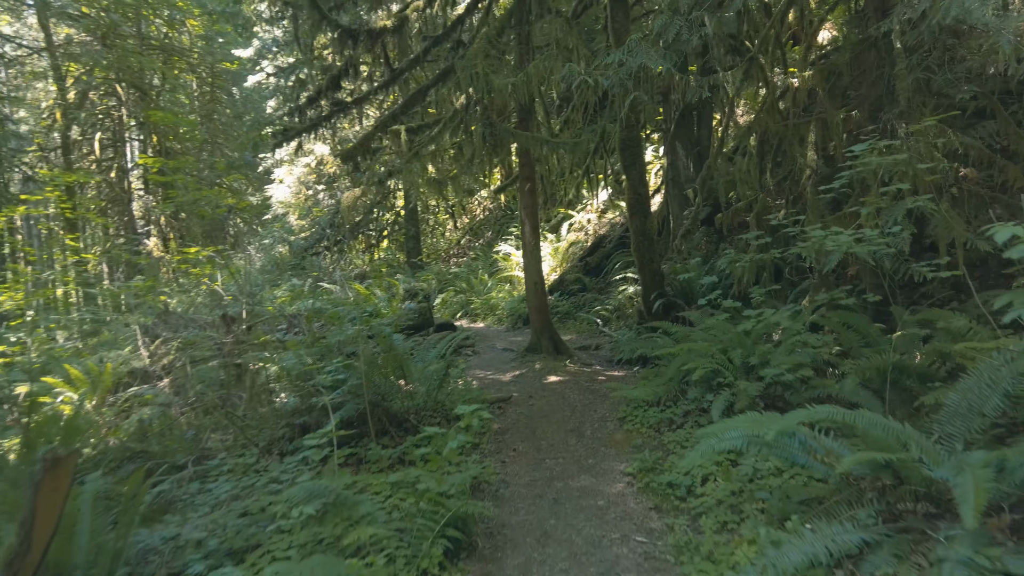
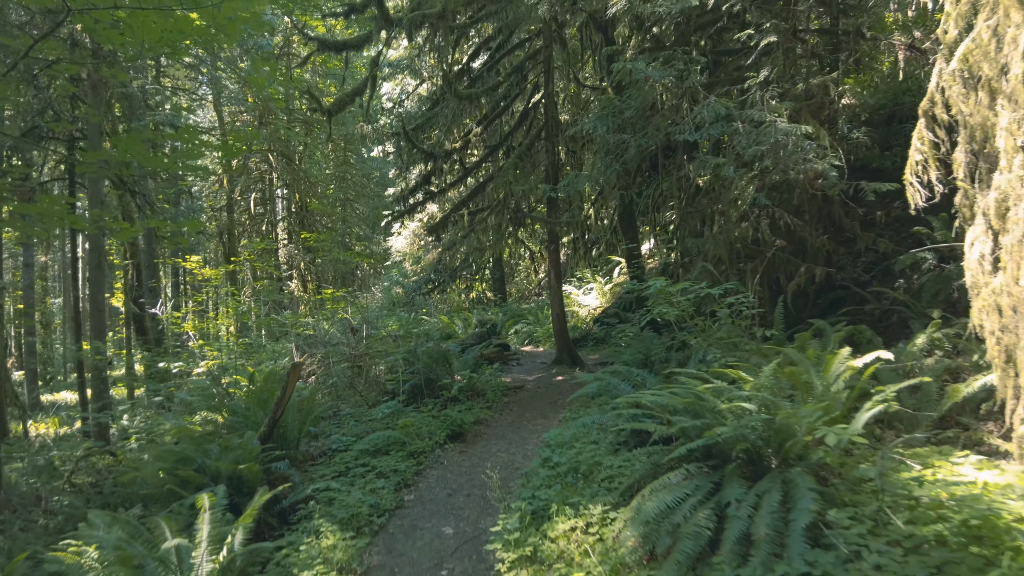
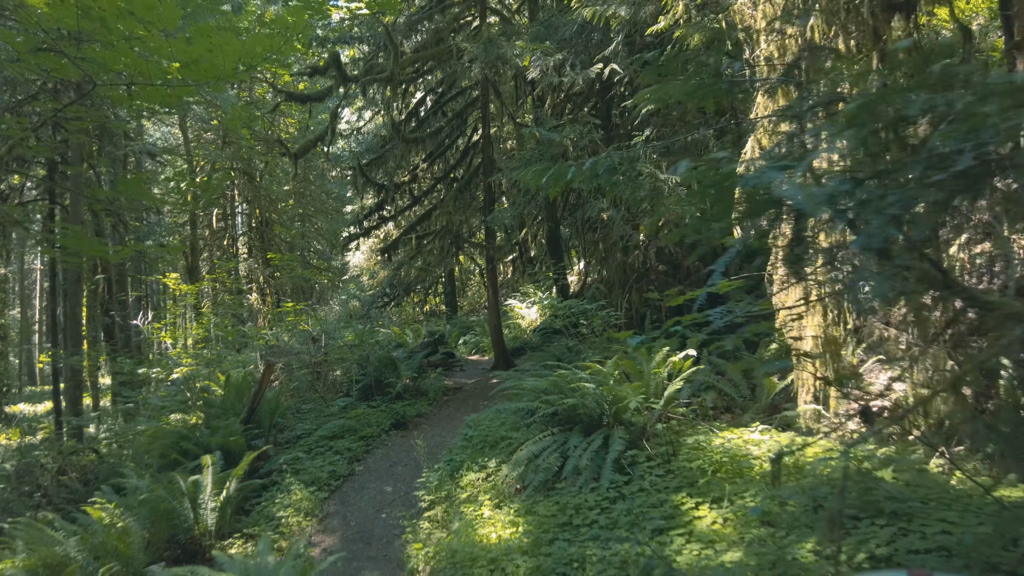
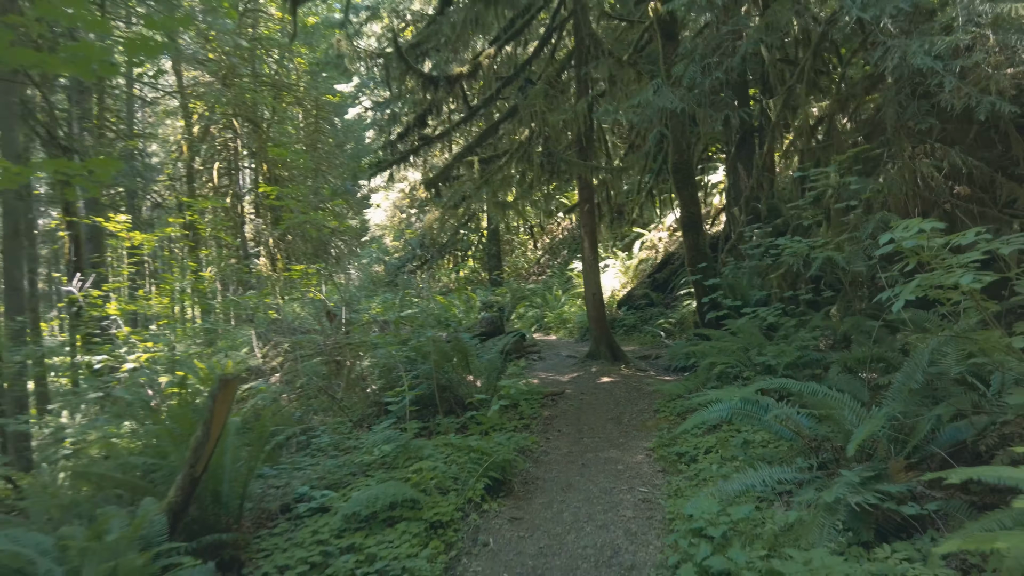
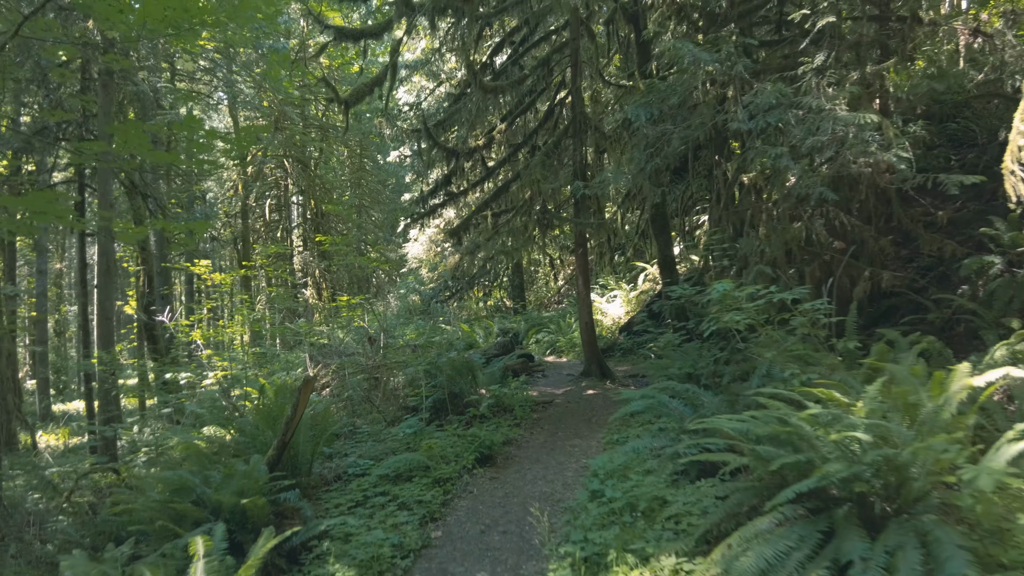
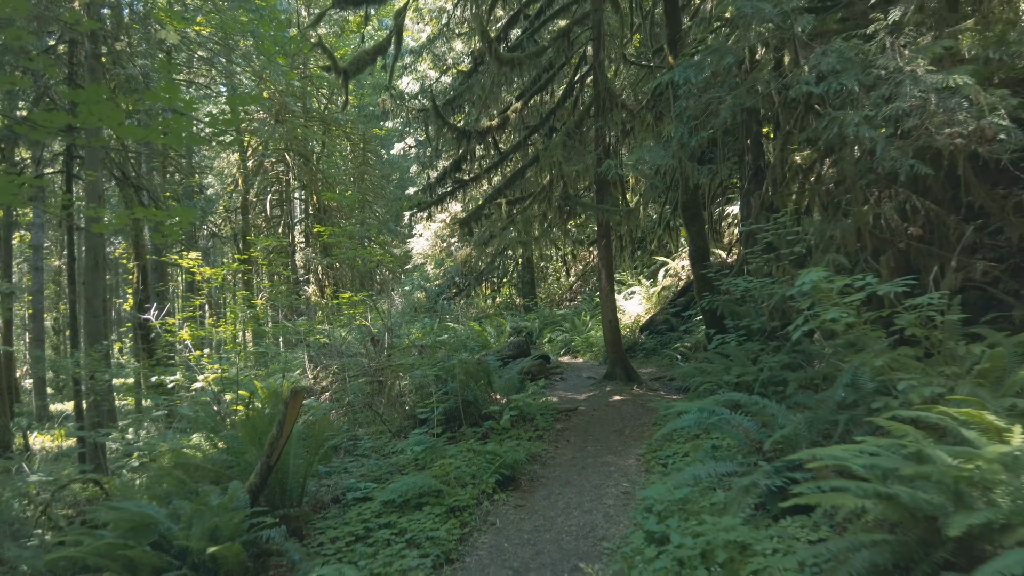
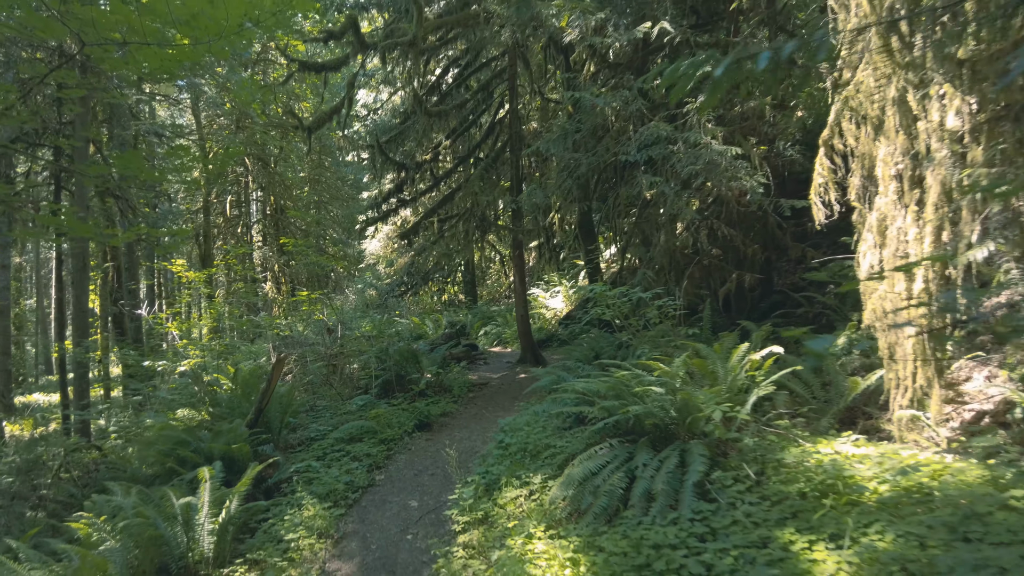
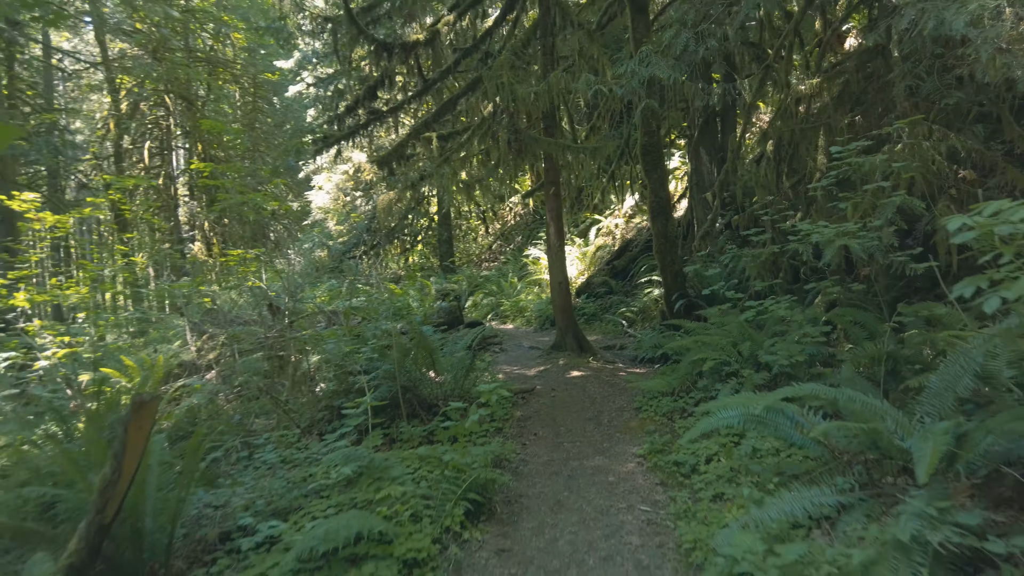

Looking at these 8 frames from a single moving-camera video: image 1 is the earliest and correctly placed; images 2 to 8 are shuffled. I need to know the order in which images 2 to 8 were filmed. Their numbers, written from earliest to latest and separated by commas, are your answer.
8, 4, 6, 5, 2, 7, 3
